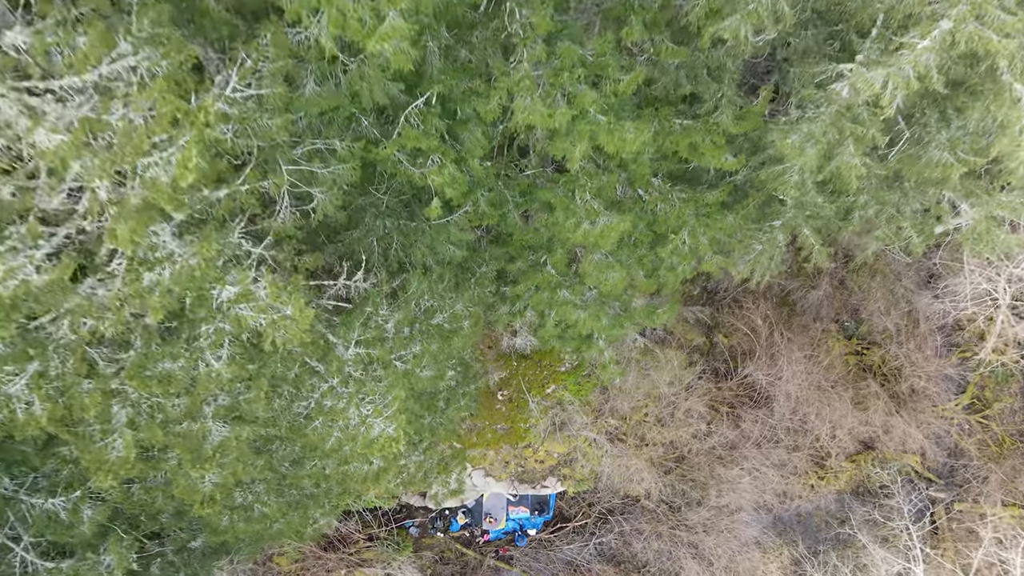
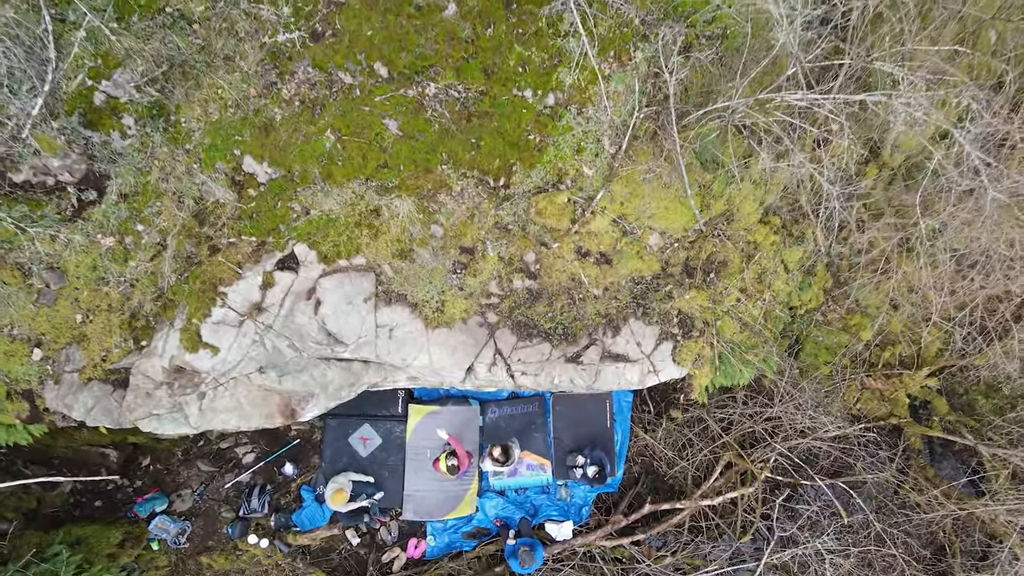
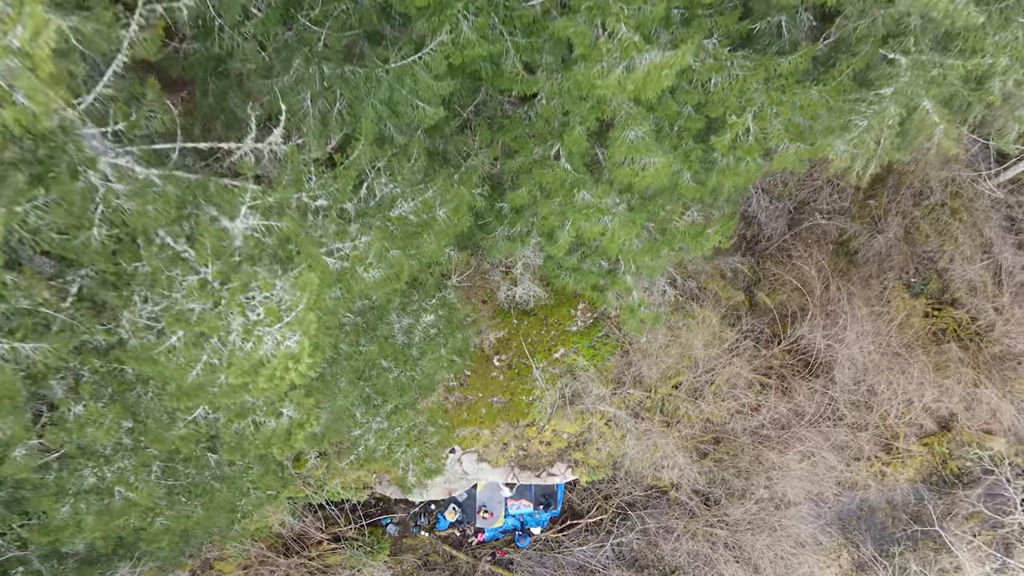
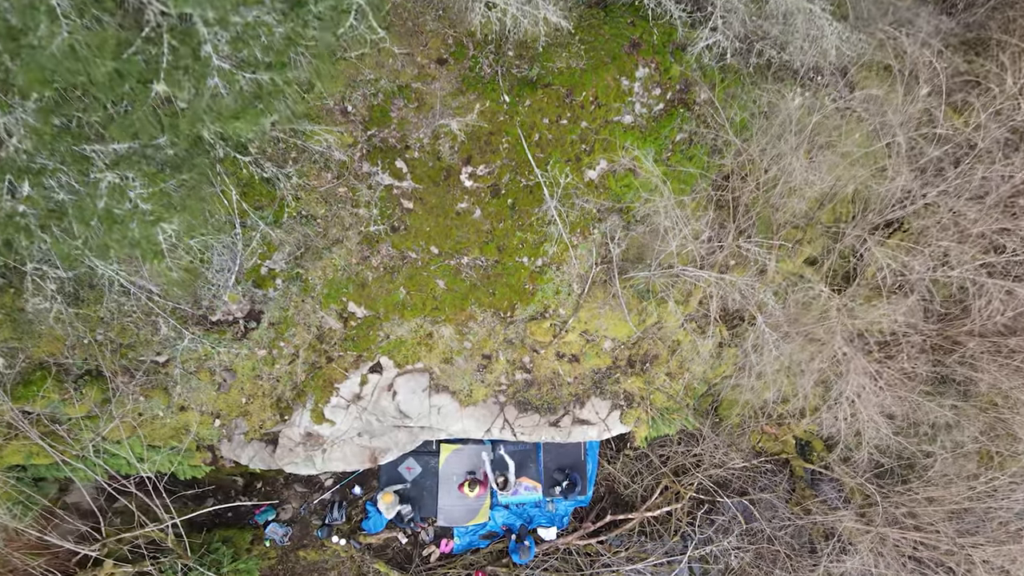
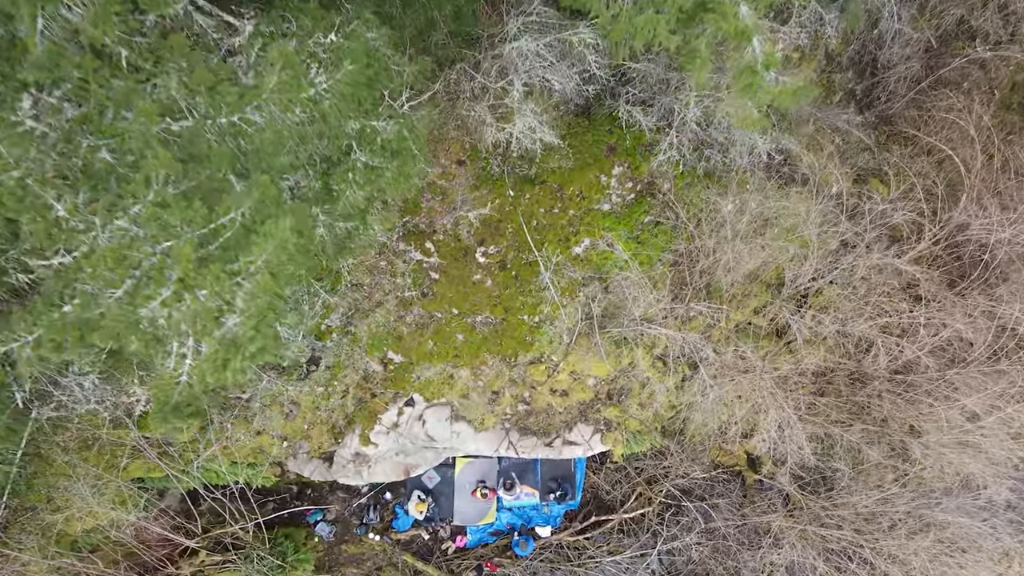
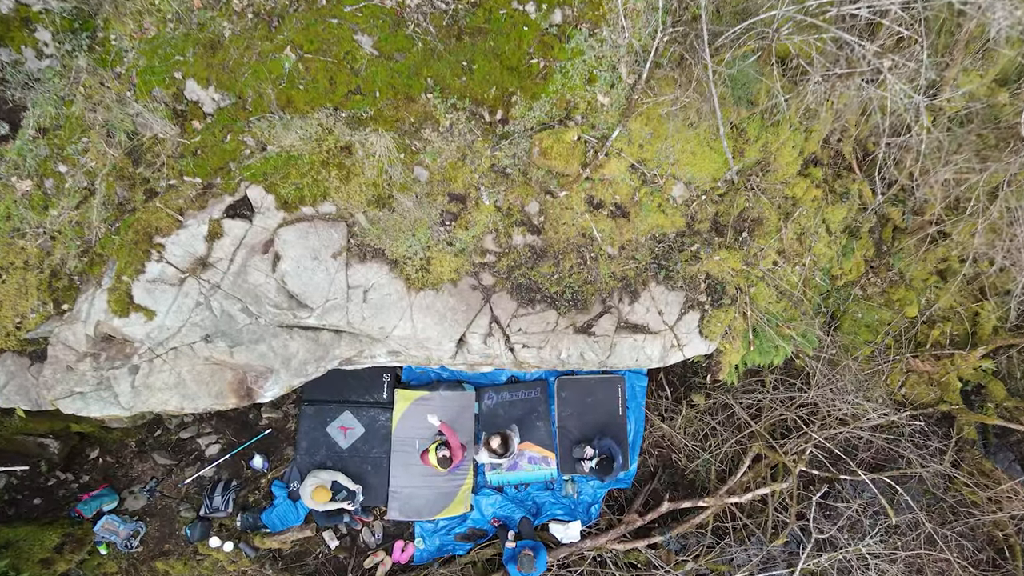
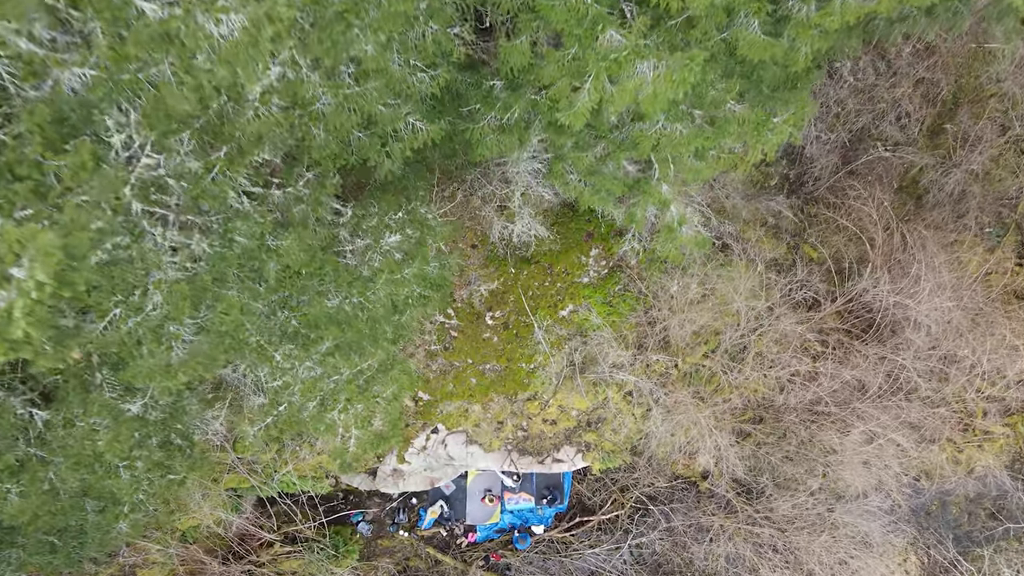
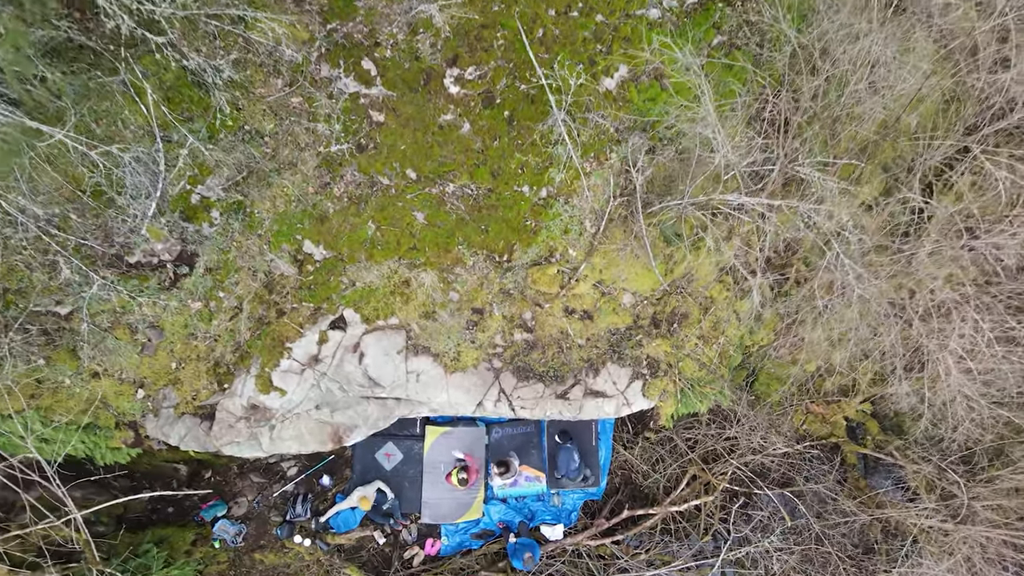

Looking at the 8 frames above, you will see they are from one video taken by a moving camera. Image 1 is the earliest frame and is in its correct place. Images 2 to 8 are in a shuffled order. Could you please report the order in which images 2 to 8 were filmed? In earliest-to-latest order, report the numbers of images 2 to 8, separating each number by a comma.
3, 7, 5, 4, 8, 2, 6
